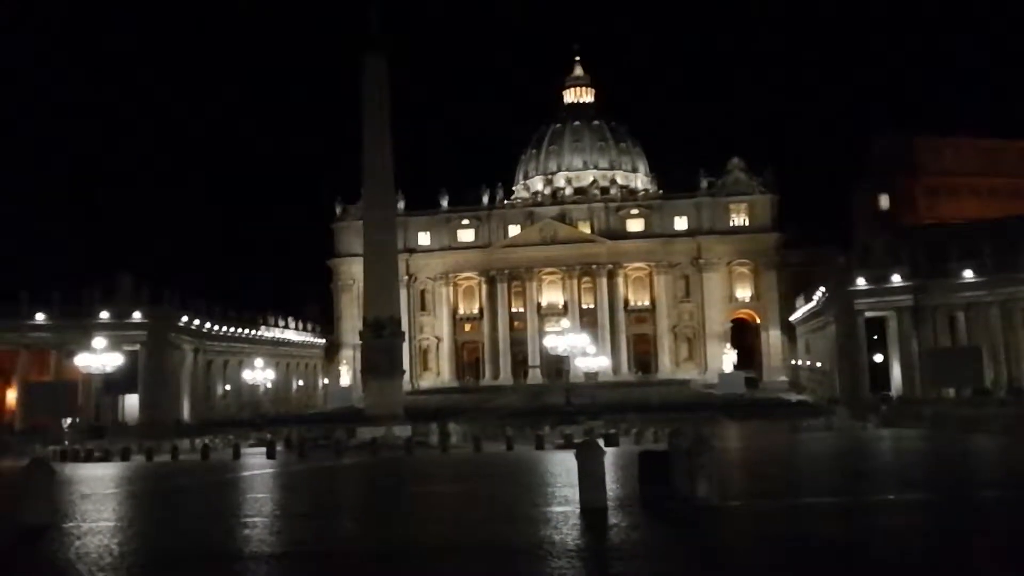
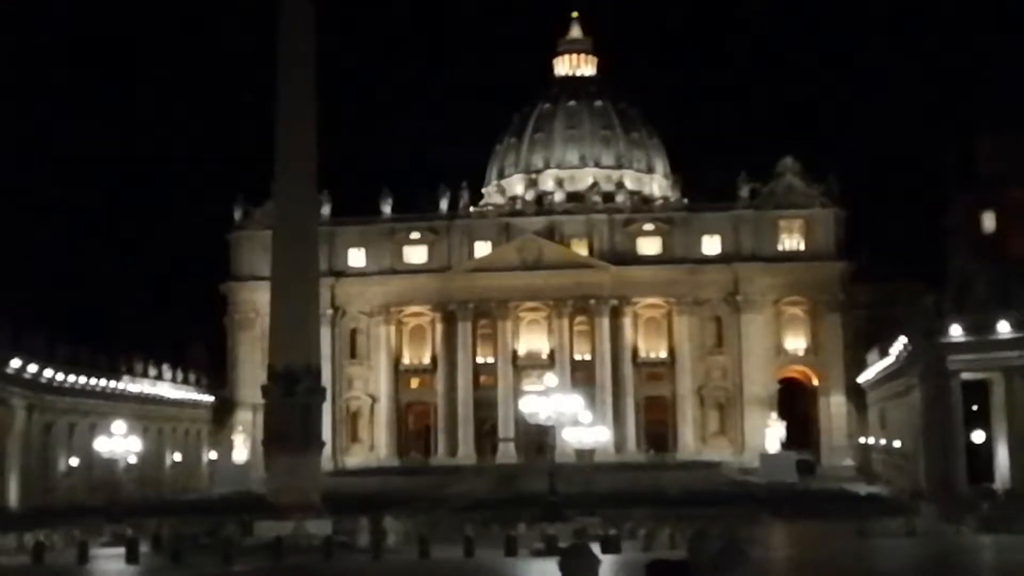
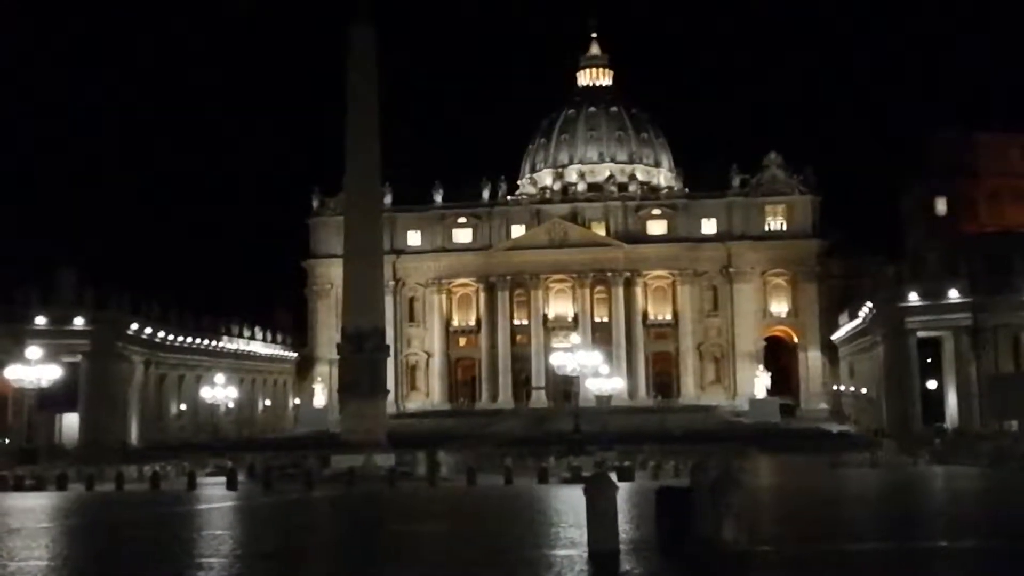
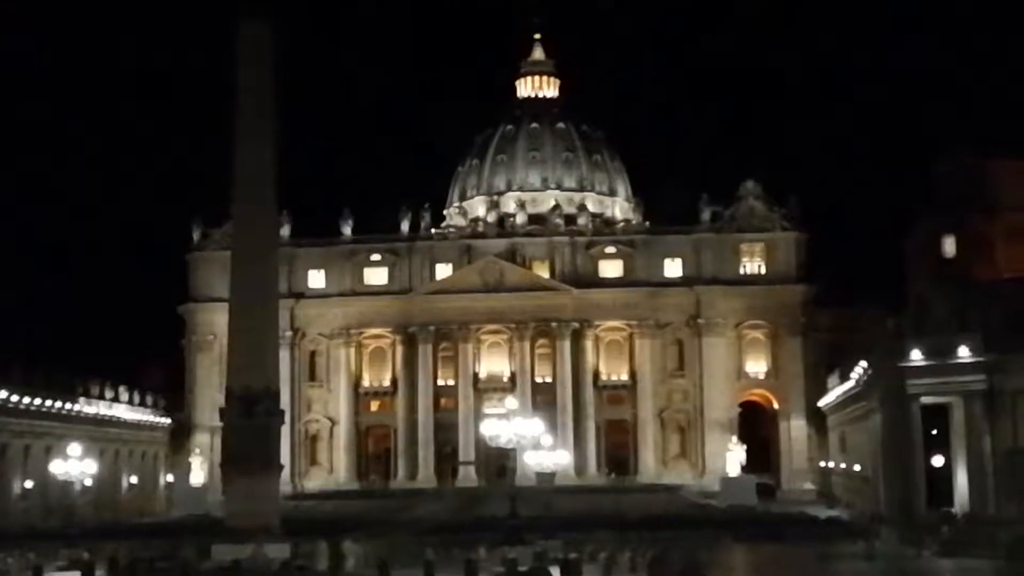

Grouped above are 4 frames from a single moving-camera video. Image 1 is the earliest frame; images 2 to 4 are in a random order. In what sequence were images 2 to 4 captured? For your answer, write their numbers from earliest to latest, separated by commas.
3, 2, 4
